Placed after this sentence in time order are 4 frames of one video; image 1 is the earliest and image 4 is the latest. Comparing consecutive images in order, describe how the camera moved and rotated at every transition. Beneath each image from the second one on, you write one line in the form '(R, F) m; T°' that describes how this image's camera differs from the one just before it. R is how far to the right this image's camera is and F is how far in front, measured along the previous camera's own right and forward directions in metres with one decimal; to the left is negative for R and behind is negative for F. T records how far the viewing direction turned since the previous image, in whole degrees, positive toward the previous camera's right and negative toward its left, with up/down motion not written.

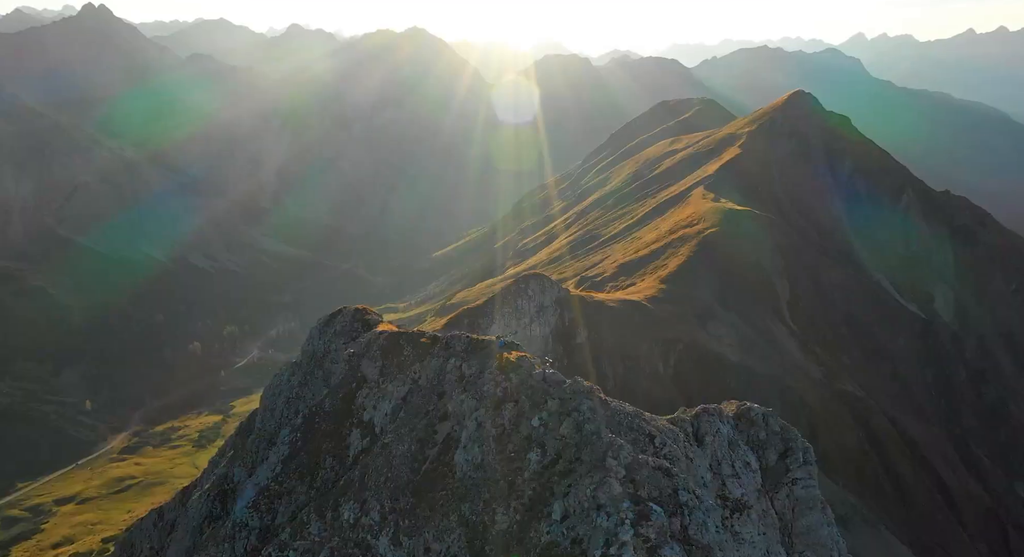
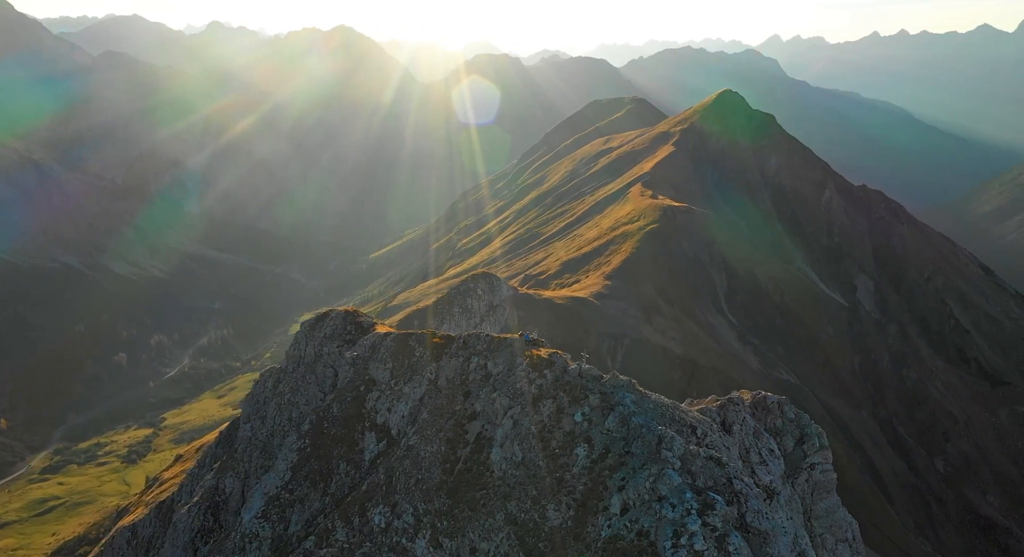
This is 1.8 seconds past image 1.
(-4.7, 0.0) m; +6°
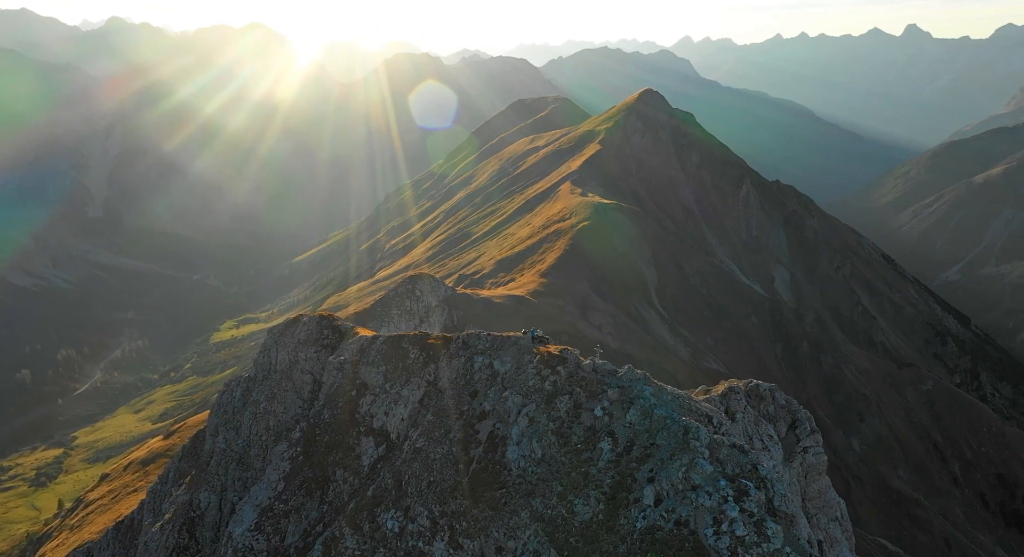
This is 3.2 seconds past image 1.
(-4.2, +0.2) m; +6°
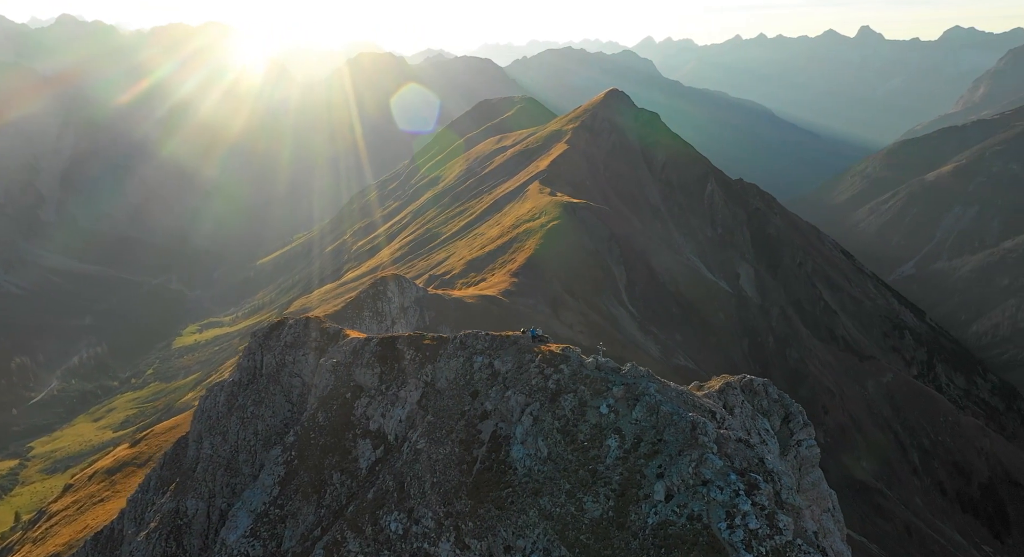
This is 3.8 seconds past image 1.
(-1.7, +0.1) m; +3°
